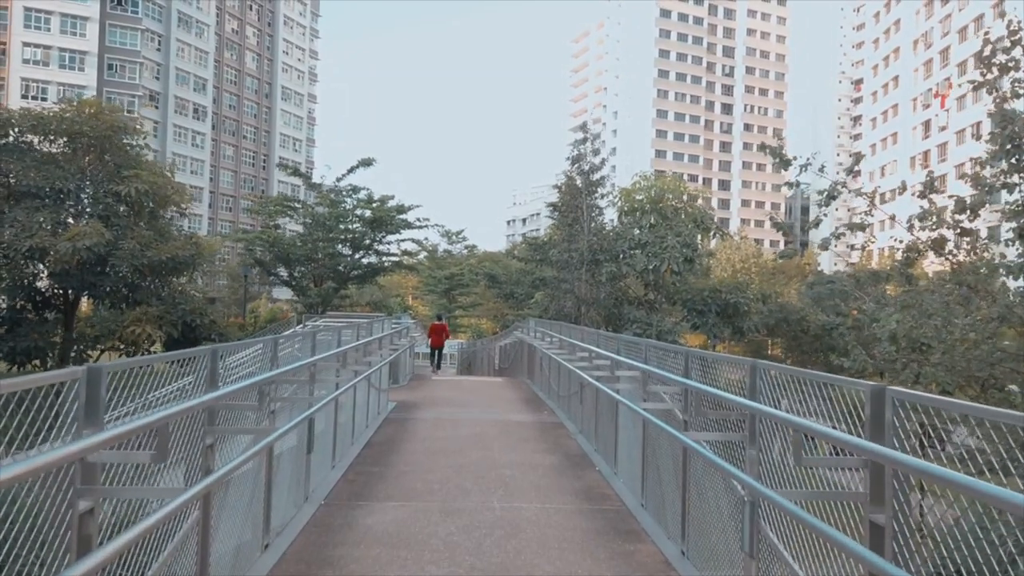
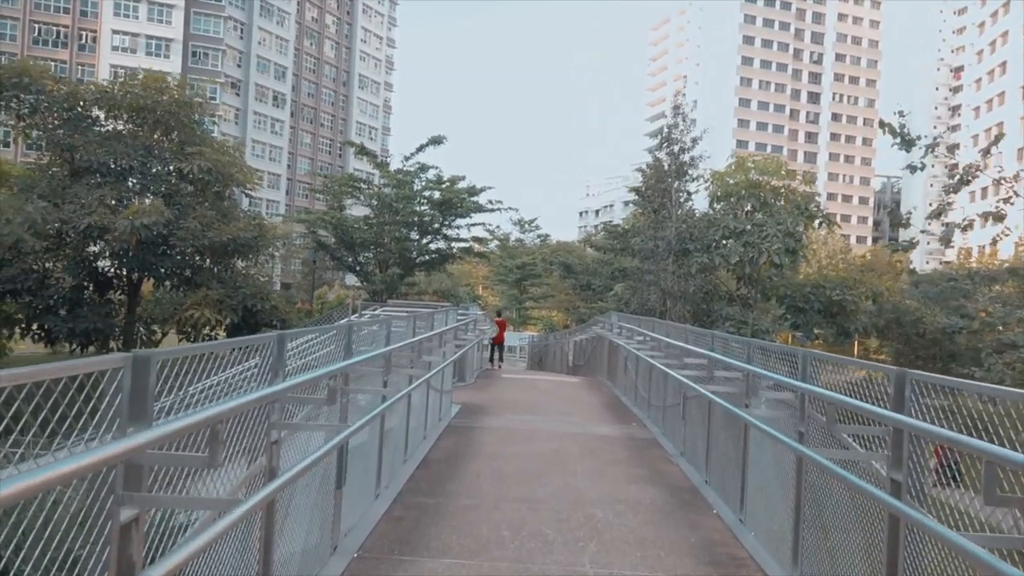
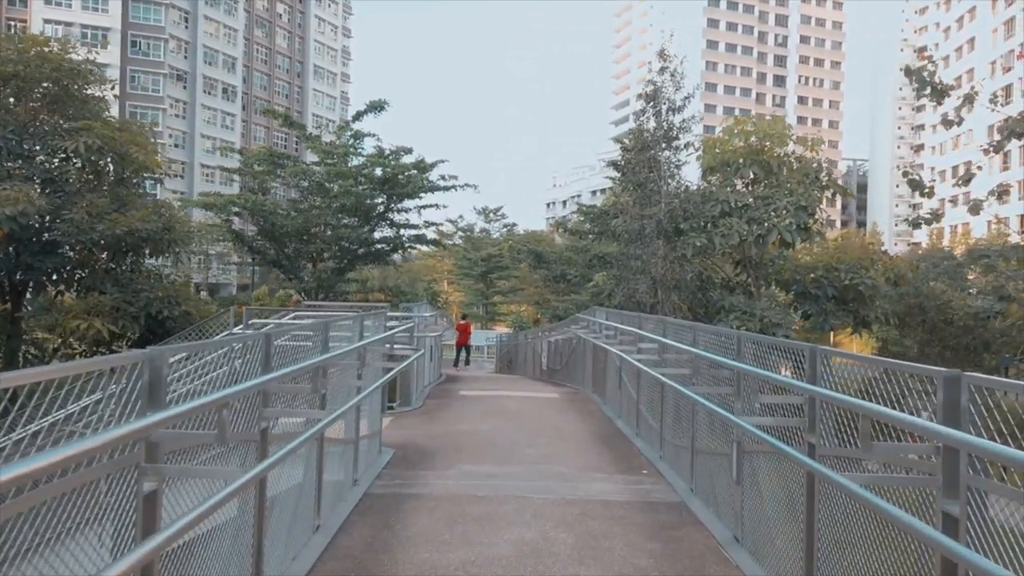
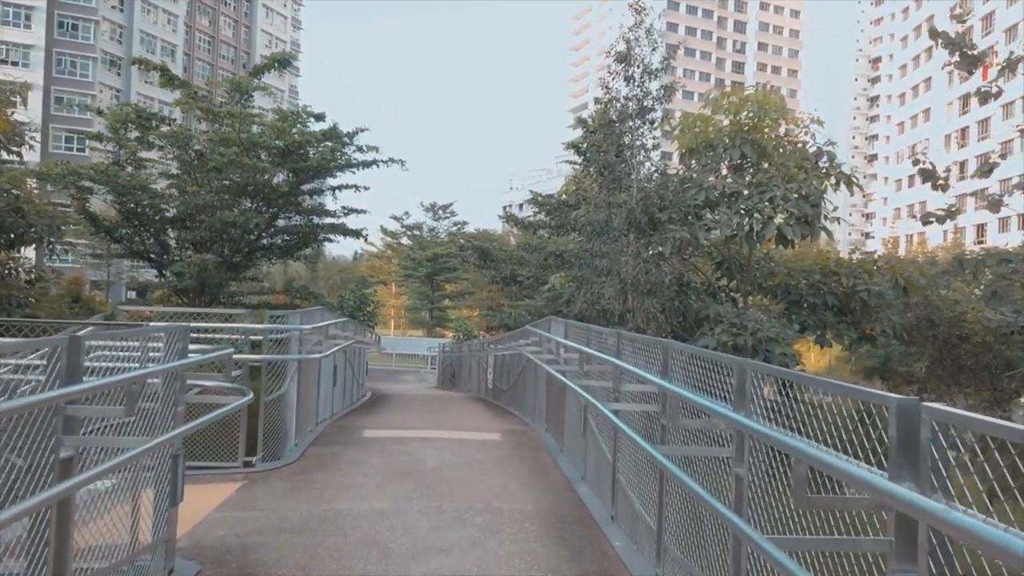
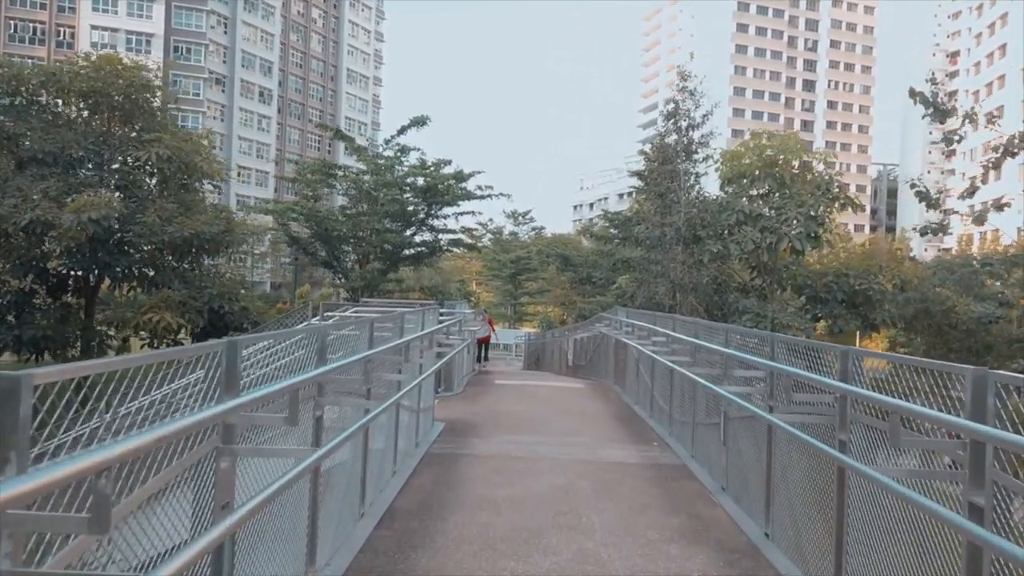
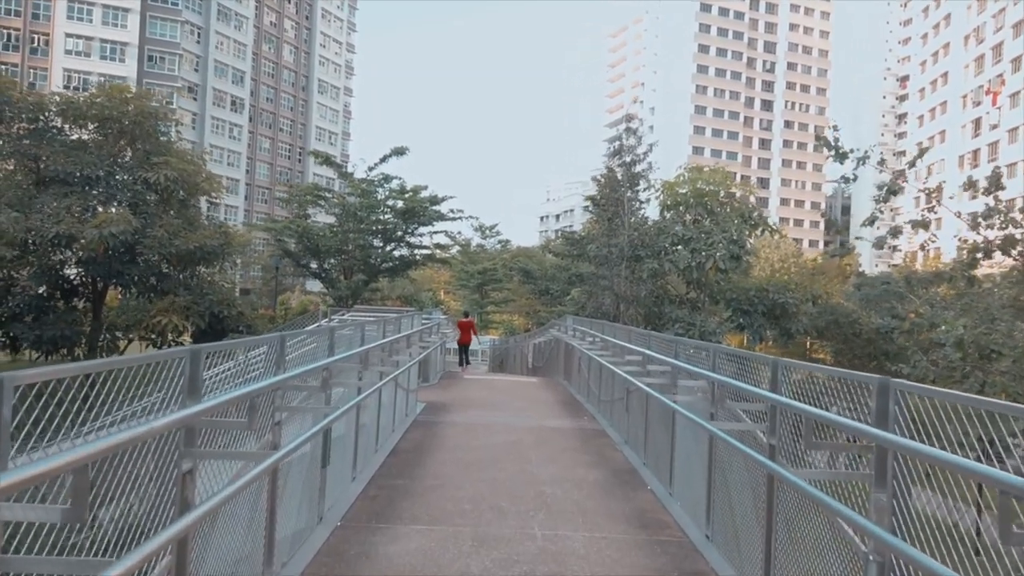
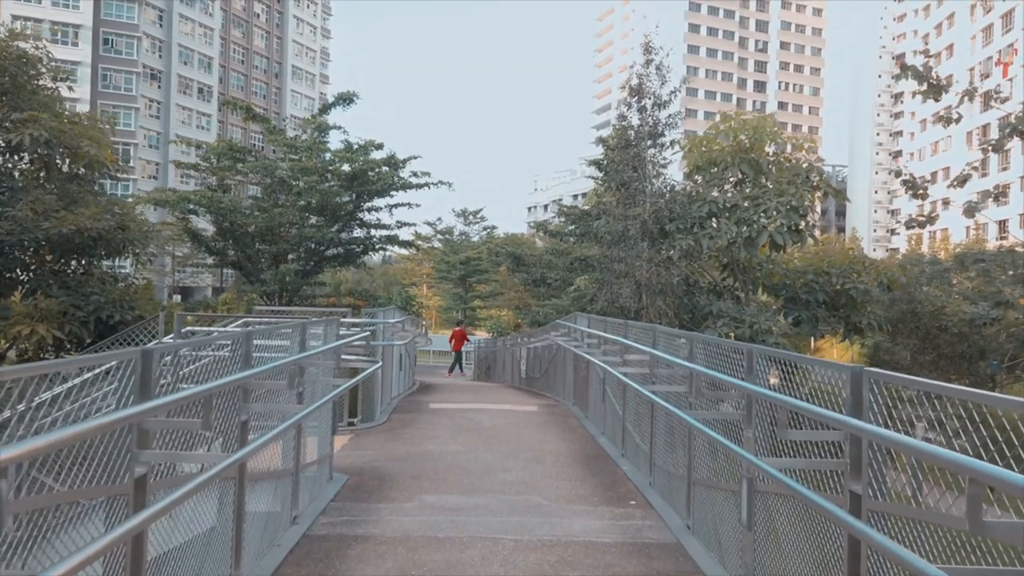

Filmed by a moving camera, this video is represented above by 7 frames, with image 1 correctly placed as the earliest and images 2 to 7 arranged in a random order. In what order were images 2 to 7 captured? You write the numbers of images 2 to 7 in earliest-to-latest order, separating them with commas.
6, 2, 5, 3, 7, 4
